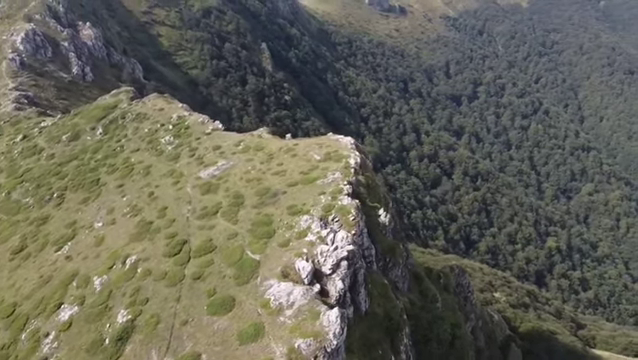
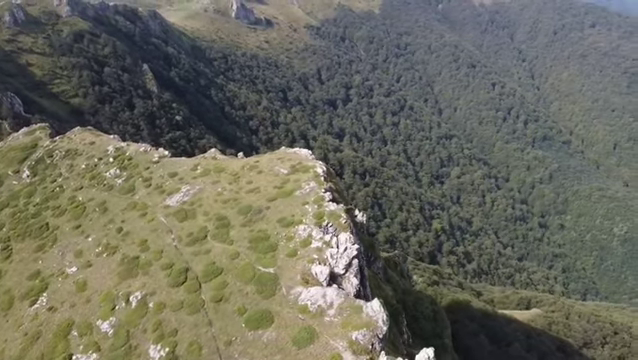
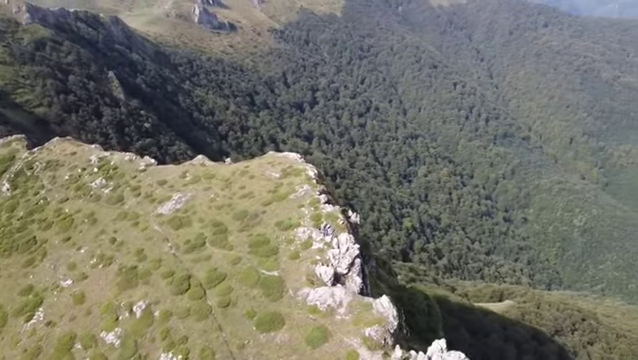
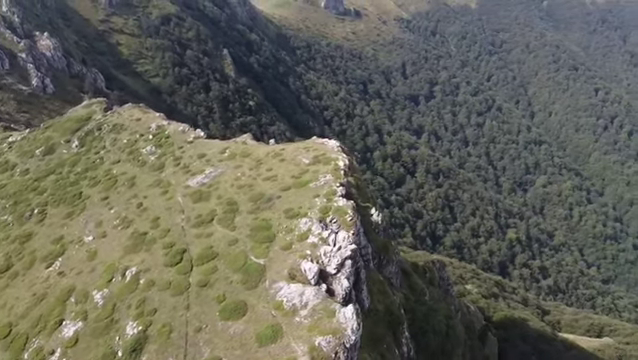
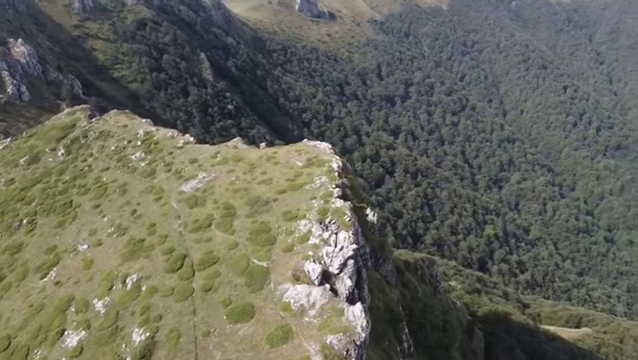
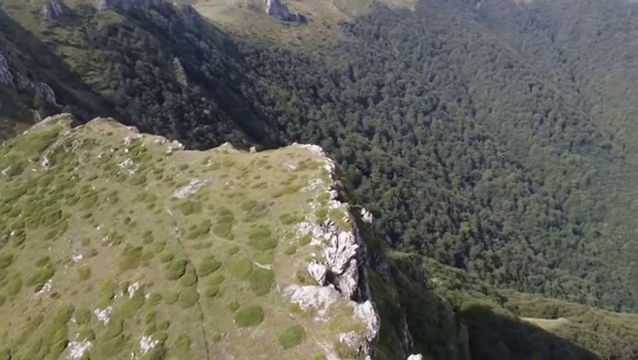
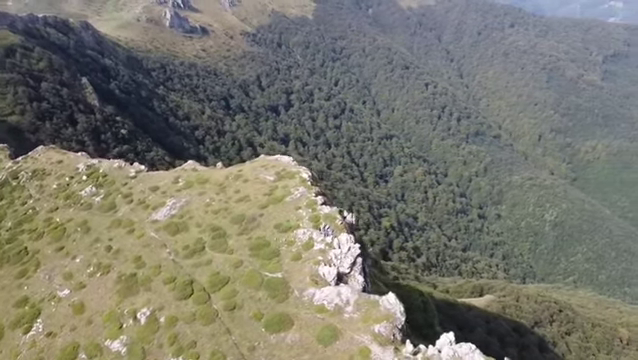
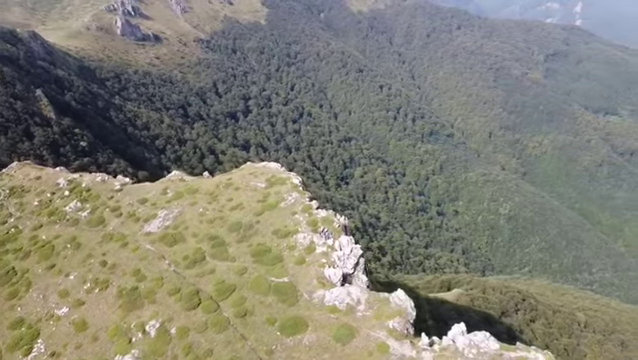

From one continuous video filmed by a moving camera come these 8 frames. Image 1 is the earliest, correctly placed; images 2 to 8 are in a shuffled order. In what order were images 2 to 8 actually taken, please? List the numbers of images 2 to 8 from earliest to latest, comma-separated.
4, 5, 6, 2, 3, 7, 8
